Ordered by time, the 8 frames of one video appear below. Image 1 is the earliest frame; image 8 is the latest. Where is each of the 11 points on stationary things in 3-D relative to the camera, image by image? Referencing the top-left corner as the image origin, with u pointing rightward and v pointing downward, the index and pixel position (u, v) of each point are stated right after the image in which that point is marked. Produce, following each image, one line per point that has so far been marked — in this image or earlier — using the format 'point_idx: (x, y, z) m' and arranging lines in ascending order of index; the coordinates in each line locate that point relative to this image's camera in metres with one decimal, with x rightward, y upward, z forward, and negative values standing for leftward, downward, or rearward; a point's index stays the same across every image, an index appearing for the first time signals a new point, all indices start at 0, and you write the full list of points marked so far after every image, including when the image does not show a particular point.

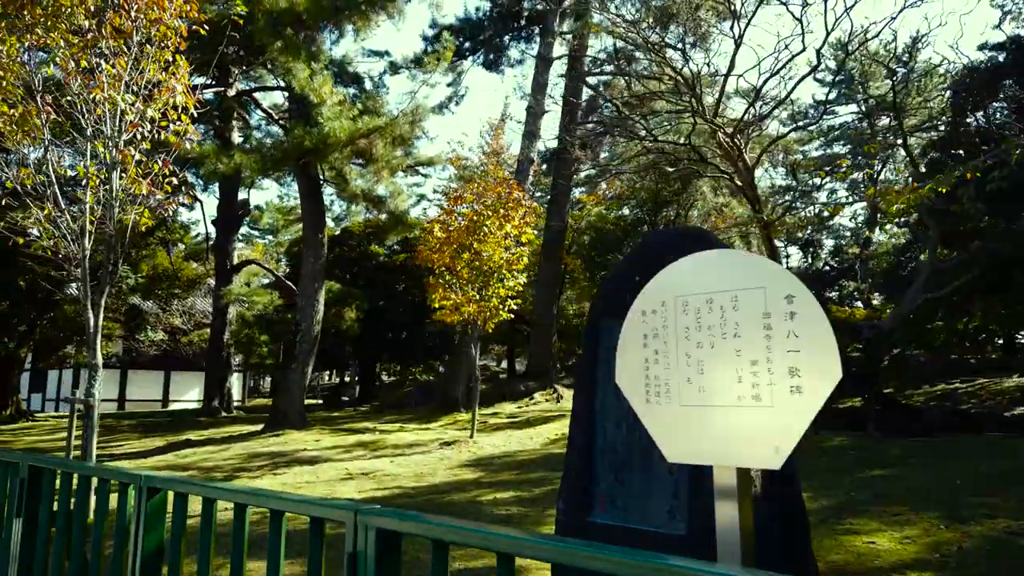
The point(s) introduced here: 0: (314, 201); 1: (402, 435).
0: (-4.5, +2.0, +17.0) m
1: (-2.1, -2.9, +14.8) m
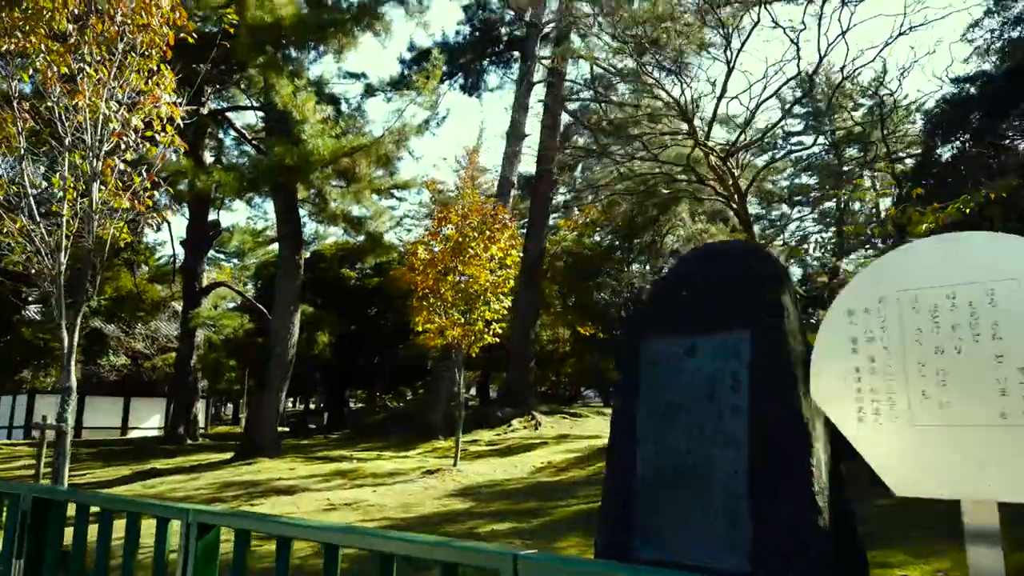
0: (-4.9, +1.5, +16.6) m
1: (-2.4, -3.3, +14.4) m
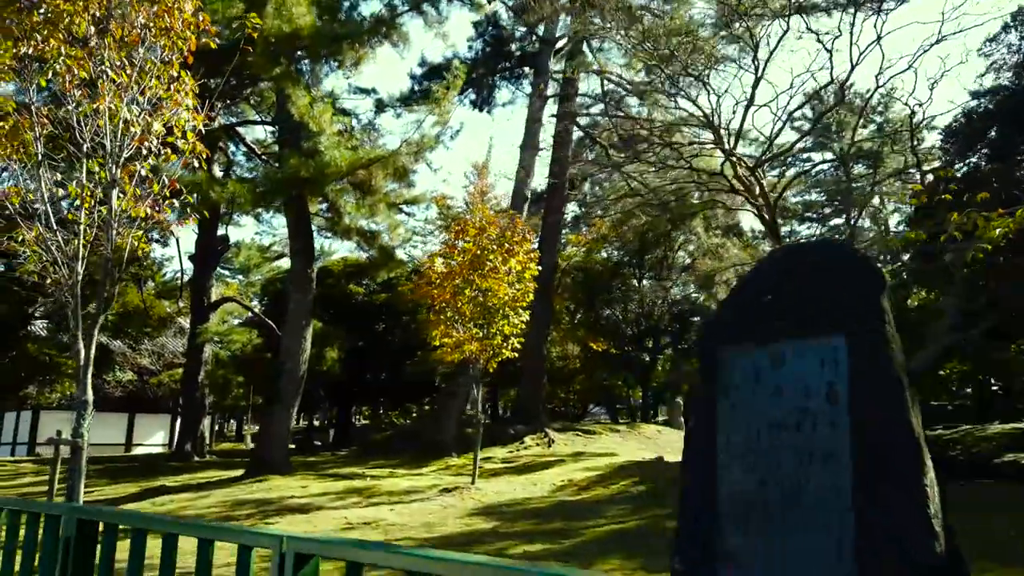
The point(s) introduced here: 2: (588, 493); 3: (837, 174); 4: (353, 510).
0: (-4.5, +1.2, +16.4) m
1: (-2.1, -3.6, +14.0) m
2: (+1.1, -3.0, +11.1) m
3: (+5.8, +2.0, +13.8) m
4: (-2.3, -3.2, +10.9) m
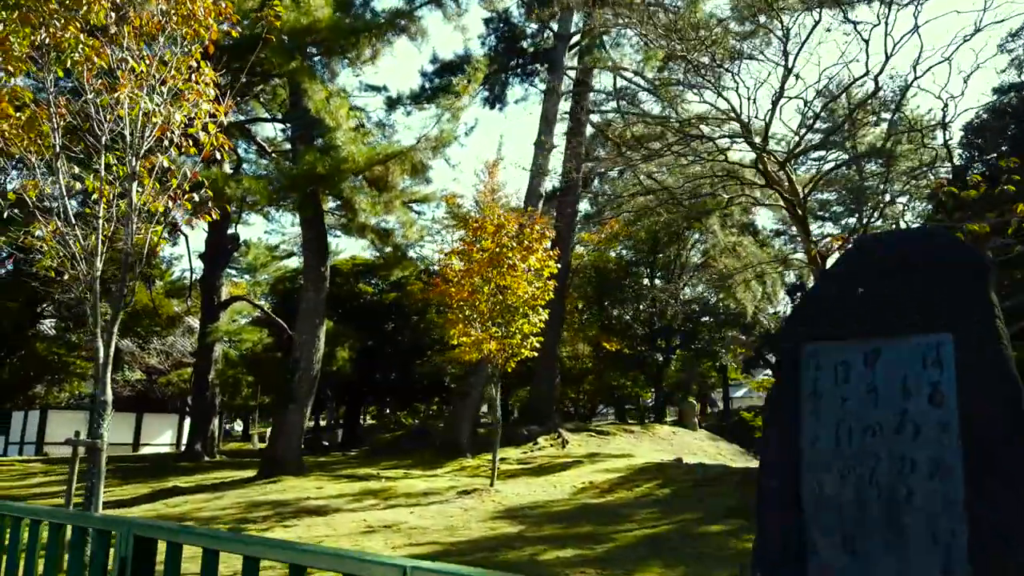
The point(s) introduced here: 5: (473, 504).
0: (-4.2, +1.2, +16.2) m
1: (-1.8, -3.5, +13.8) m
2: (+1.5, -3.0, +10.9) m
3: (+6.1, +2.1, +13.5) m
4: (-2.0, -3.1, +10.6) m
5: (-0.6, -3.1, +11.0) m
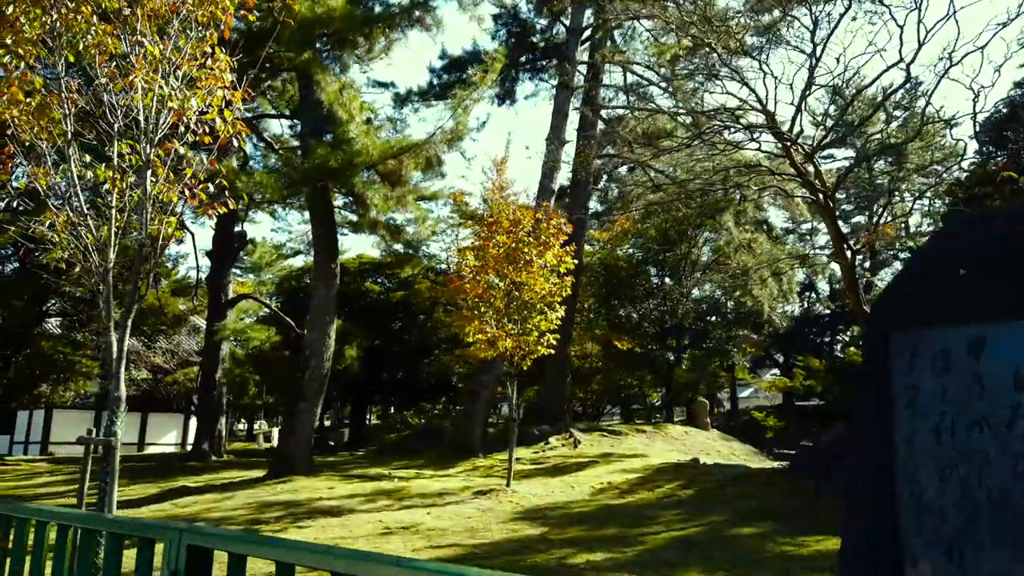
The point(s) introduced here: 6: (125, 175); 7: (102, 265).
0: (-3.9, +1.2, +15.9) m
1: (-1.5, -3.5, +13.6) m
2: (+1.7, -2.9, +10.6) m
3: (+6.4, +2.1, +13.2) m
4: (-1.7, -3.1, +10.4) m
5: (-0.3, -3.1, +10.8) m
6: (-3.4, +1.0, +6.7) m
7: (-3.5, +0.2, +6.5) m
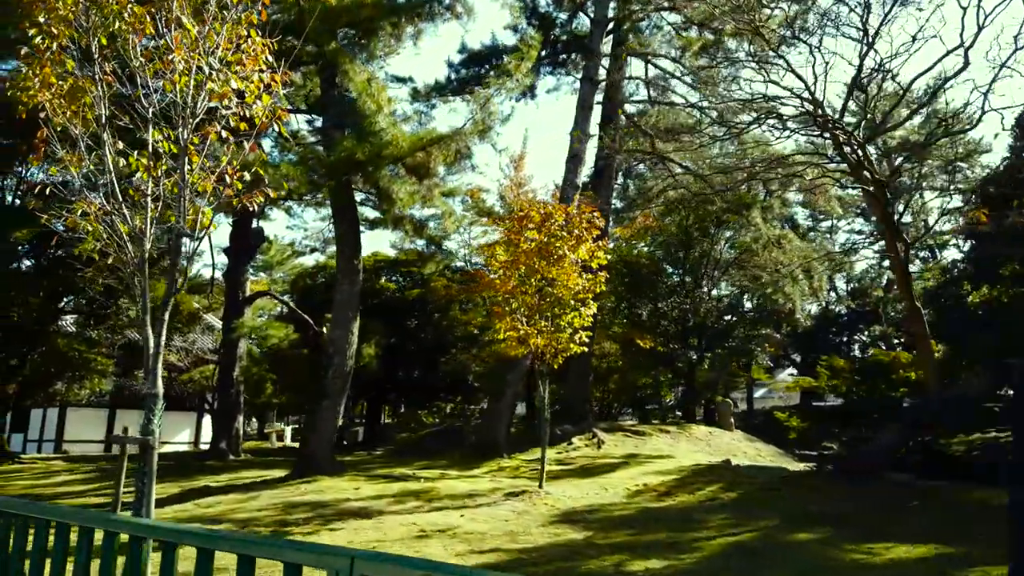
0: (-3.4, +1.3, +15.6) m
1: (-1.0, -3.4, +13.2) m
2: (+2.2, -2.9, +10.3) m
3: (+6.9, +2.2, +12.8) m
4: (-1.2, -3.0, +10.1) m
5: (+0.2, -3.0, +10.4) m
6: (-3.0, +1.1, +6.4) m
7: (-3.1, +0.3, +6.2) m
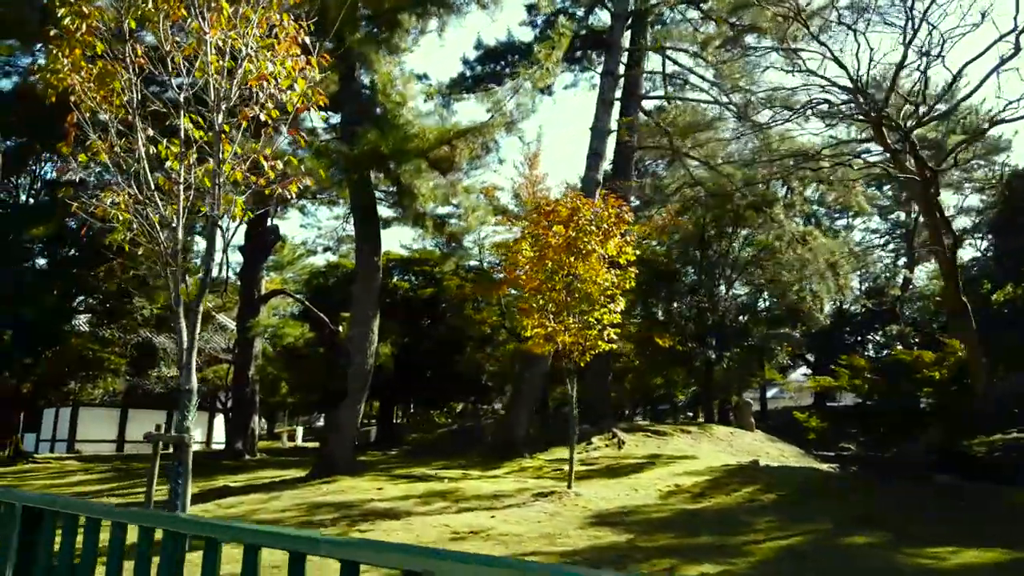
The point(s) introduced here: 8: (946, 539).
0: (-2.9, +1.4, +15.4) m
1: (-0.6, -3.3, +13.0) m
2: (+2.6, -2.8, +10.0) m
3: (+7.3, +2.3, +12.5) m
4: (-0.8, -3.0, +9.8) m
5: (+0.6, -2.9, +10.2) m
6: (-2.6, +1.1, +6.2) m
7: (-2.7, +0.3, +6.0) m
8: (+4.3, -2.5, +7.5) m
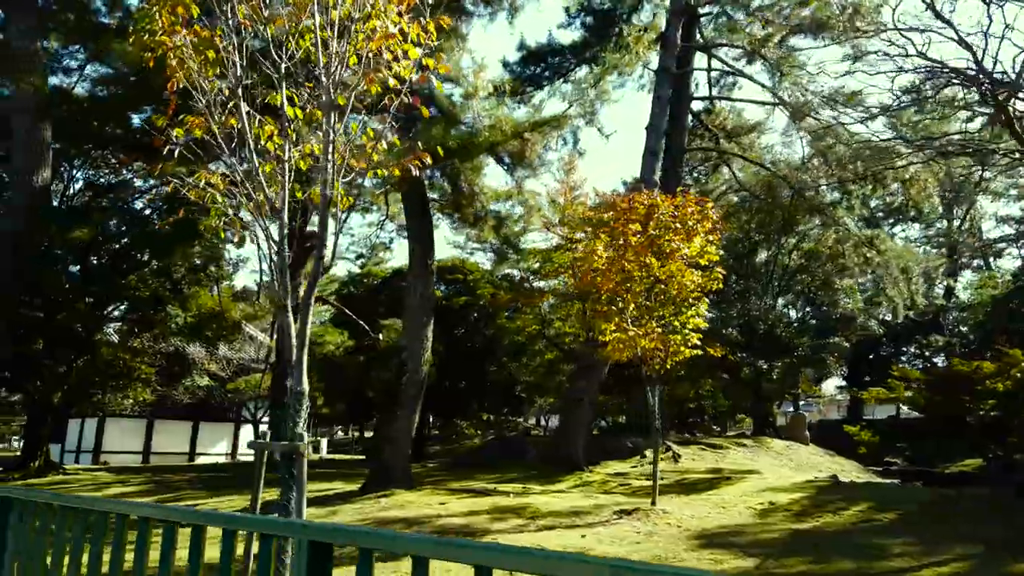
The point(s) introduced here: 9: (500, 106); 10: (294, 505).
0: (-1.7, +1.3, +14.7) m
1: (+0.6, -3.4, +12.2) m
2: (+3.7, -2.8, +9.2) m
3: (+8.5, +2.2, +11.7) m
4: (+0.3, -3.0, +9.0) m
5: (+1.7, -2.9, +9.4) m
6: (-1.6, +1.2, +5.5) m
7: (-1.7, +0.4, +5.3) m
8: (+5.3, -2.4, +6.6) m
9: (-0.3, +2.9, +12.0) m
10: (-1.5, -1.5, +4.9) m
